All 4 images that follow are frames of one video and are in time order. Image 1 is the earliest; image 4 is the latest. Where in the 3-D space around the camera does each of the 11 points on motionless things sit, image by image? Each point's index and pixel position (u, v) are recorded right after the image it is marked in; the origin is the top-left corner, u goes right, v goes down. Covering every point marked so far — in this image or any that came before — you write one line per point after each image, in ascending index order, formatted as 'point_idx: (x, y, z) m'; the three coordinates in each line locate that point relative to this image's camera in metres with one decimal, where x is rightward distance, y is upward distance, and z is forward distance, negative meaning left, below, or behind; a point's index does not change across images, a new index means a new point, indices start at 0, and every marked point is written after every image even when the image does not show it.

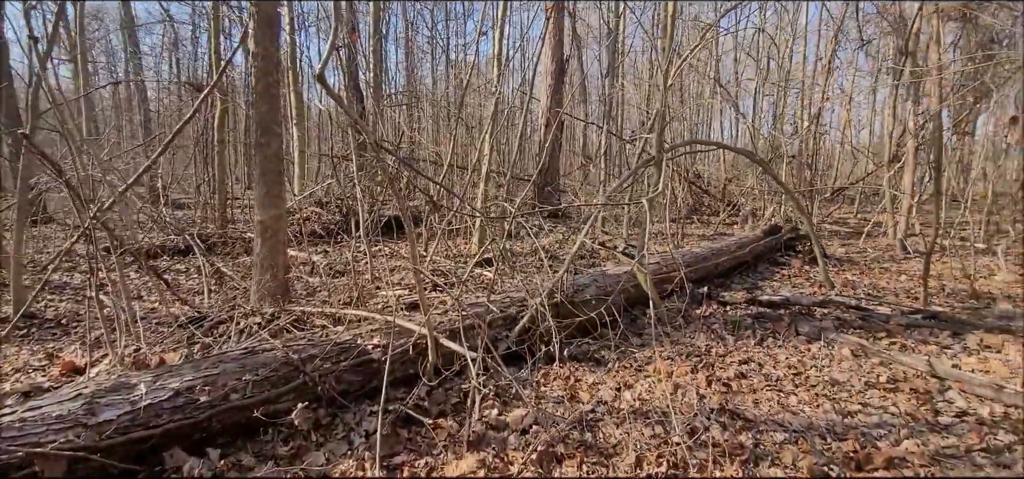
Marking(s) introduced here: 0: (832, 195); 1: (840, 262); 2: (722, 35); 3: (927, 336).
0: (+6.1, +0.8, +9.4) m
1: (+4.3, -0.3, +6.4) m
2: (+2.7, +2.6, +6.2) m
3: (+3.2, -0.7, +3.8) m
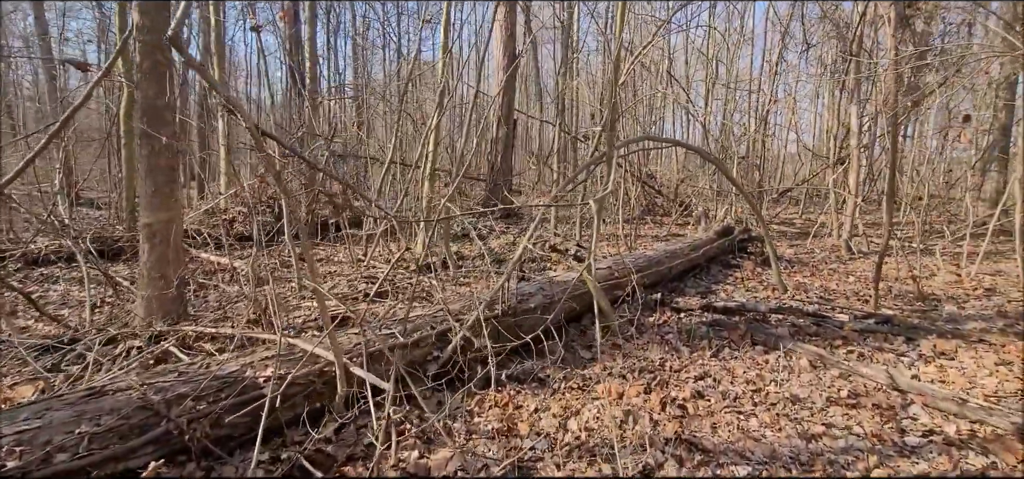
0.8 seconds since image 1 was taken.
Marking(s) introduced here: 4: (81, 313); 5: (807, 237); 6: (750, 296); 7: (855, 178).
0: (+5.2, +0.8, +9.5) m
1: (+3.6, -0.3, +6.3) m
2: (+2.0, +2.6, +6.0) m
3: (+2.7, -0.8, +3.6) m
4: (-3.5, -0.6, +3.9) m
5: (+5.2, +0.1, +8.6) m
6: (+2.3, -0.5, +4.7) m
7: (+5.1, +0.9, +7.2) m
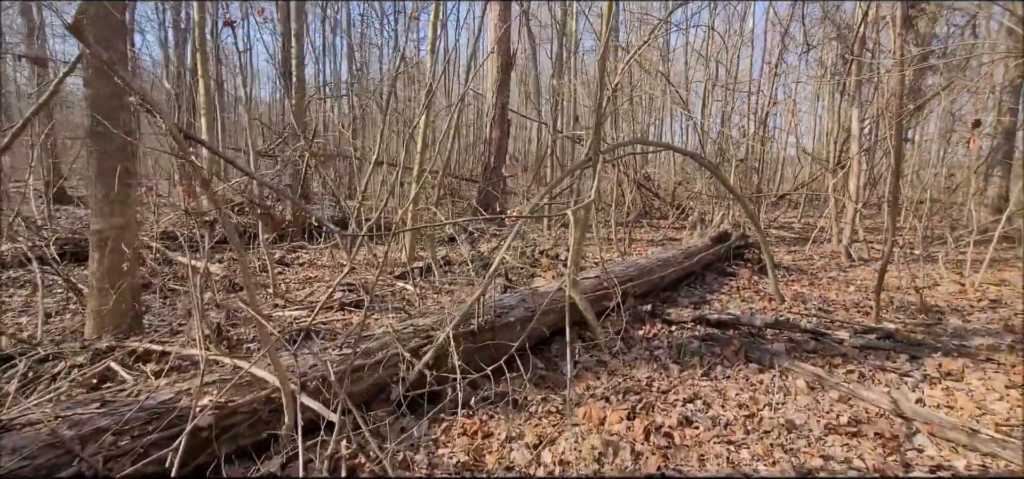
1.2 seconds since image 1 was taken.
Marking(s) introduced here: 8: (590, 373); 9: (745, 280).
0: (+5.0, +0.7, +9.3) m
1: (+3.5, -0.4, +6.1) m
2: (+1.9, +2.5, +5.8) m
3: (+2.6, -0.8, +3.4) m
4: (-3.6, -0.6, +3.7) m
5: (+5.0, 0.0, +8.4) m
6: (+2.1, -0.6, +4.5) m
7: (+4.9, +0.8, +7.0) m
8: (+0.5, -0.9, +3.2) m
9: (+2.5, -0.4, +5.3) m
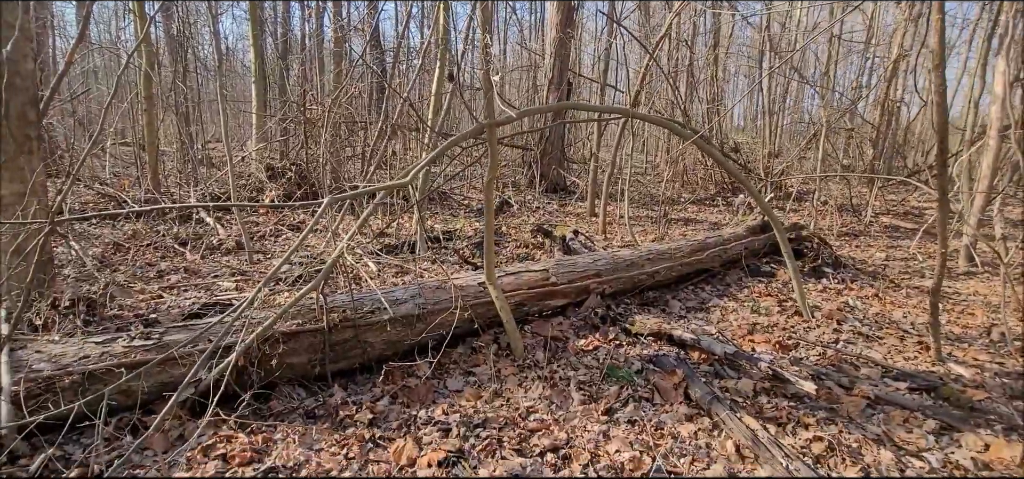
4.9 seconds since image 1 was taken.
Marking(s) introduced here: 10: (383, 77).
0: (+5.7, +0.9, +7.3) m
1: (+3.4, -0.3, +4.7) m
2: (+1.9, +2.6, +4.6) m
3: (+1.9, -0.9, +2.4) m
4: (-4.1, -0.3, +4.1) m
5: (+5.4, +0.1, +6.5) m
6: (+1.7, -0.6, +3.5) m
7: (+5.0, +0.8, +5.2) m
8: (-0.2, -0.8, +2.7) m
9: (+2.3, -0.4, +4.2) m
10: (-1.6, +2.0, +6.0) m
